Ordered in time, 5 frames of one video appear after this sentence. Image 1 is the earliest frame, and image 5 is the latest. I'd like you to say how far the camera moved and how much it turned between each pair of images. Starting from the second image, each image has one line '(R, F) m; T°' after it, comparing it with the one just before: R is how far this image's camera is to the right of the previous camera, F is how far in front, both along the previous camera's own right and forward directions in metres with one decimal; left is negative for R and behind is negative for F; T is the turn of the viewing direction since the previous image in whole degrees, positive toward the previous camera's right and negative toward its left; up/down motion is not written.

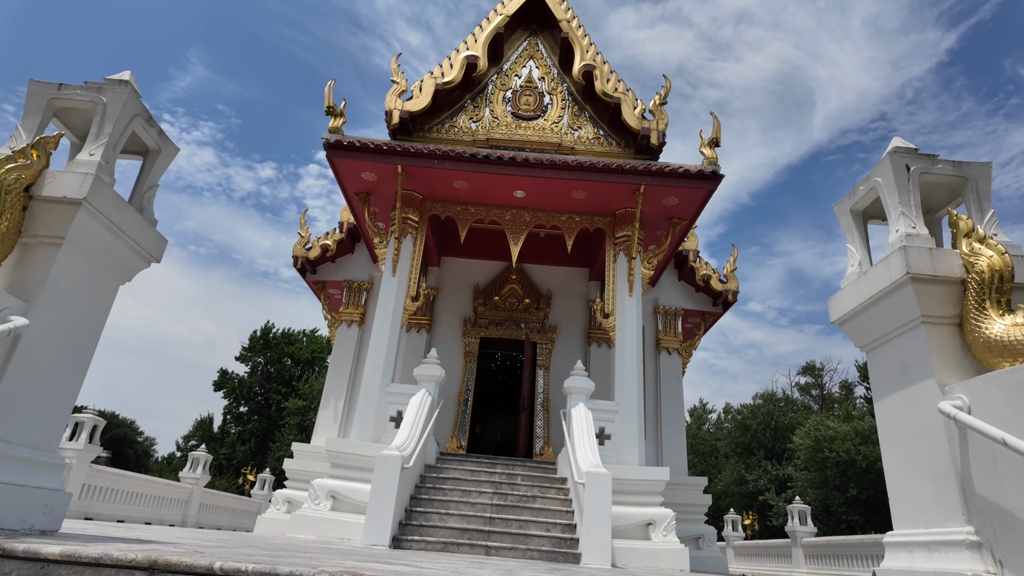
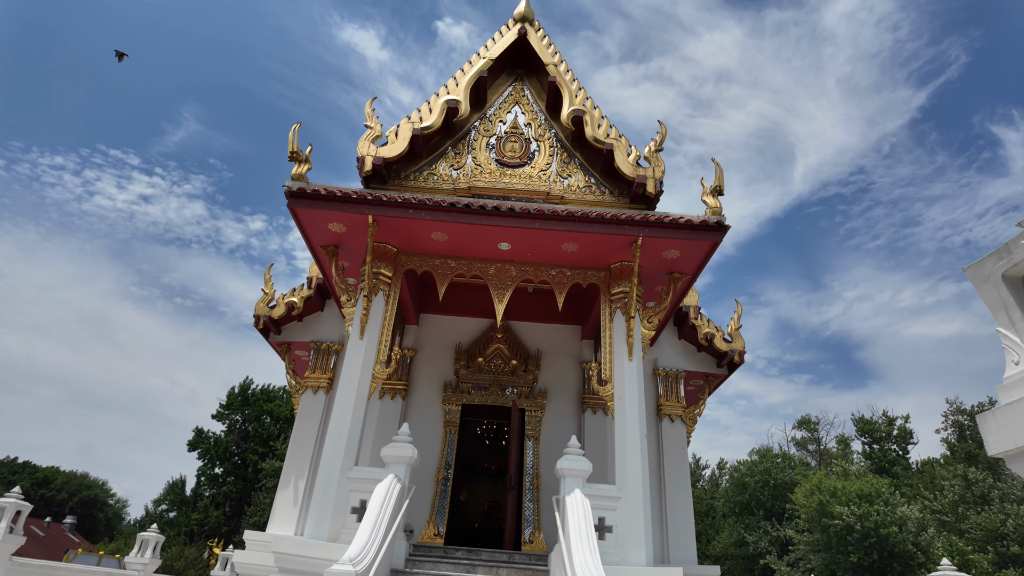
(+0.1, +0.7) m; +1°
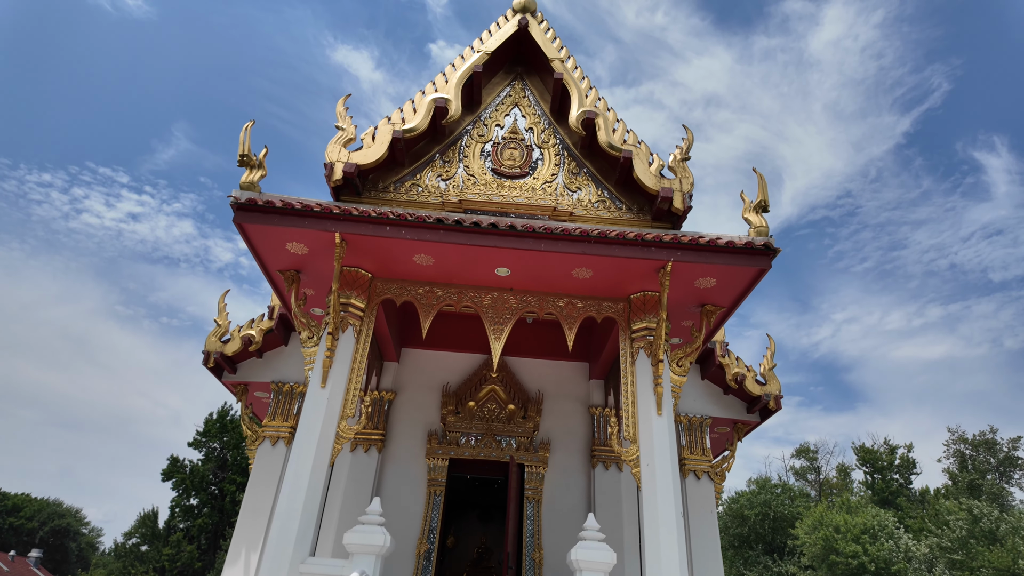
(-0.1, +1.1) m; +1°
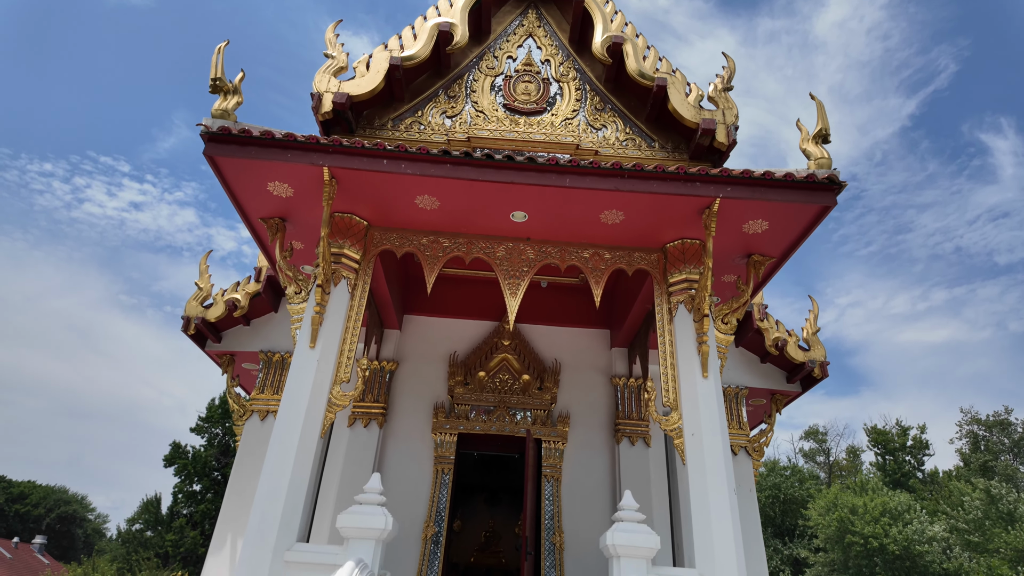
(-0.1, +0.7) m; 0°
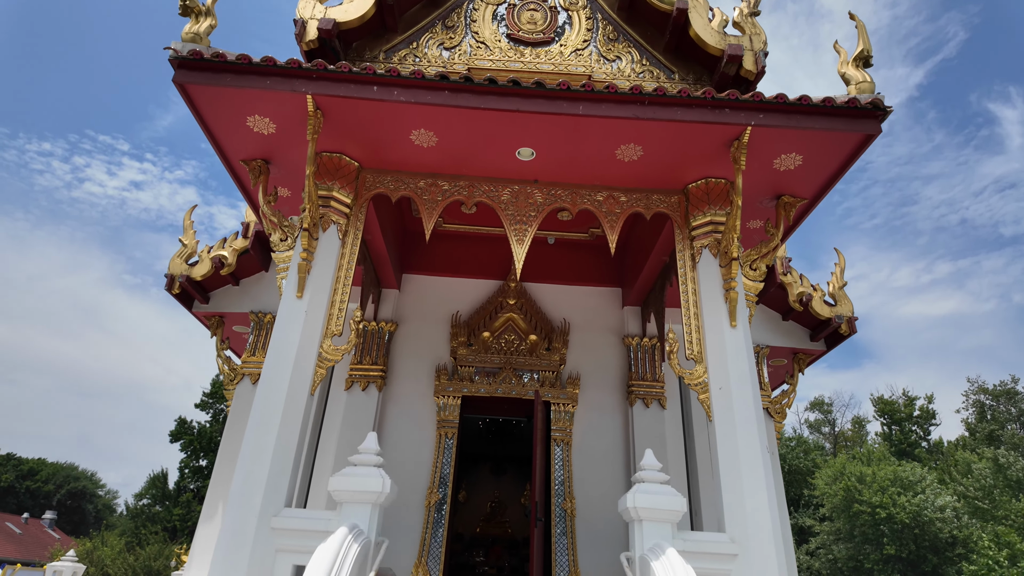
(0.0, +0.4) m; 0°
